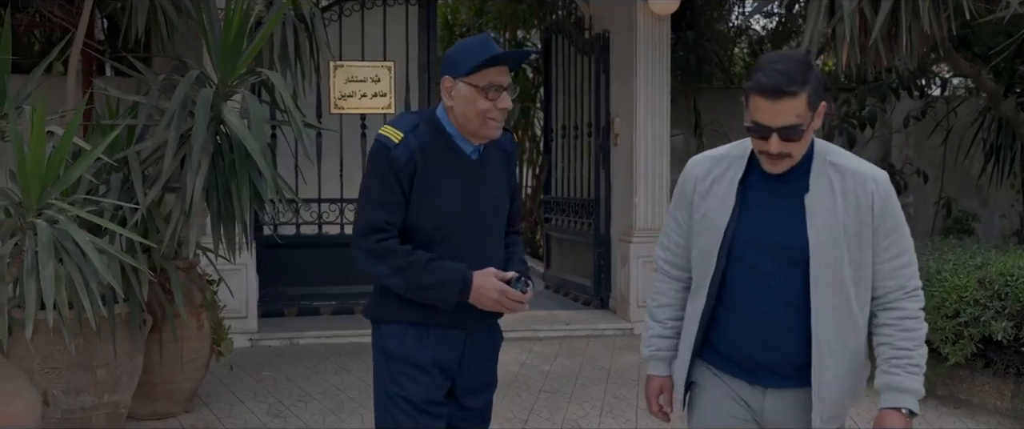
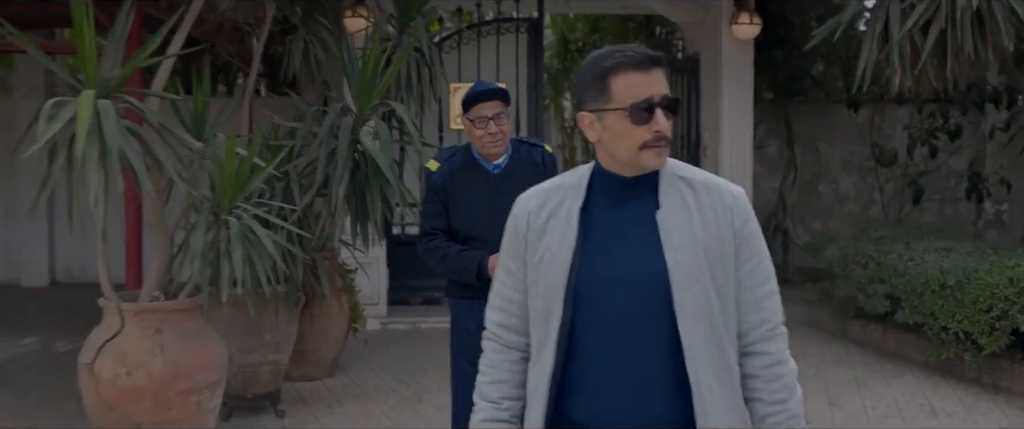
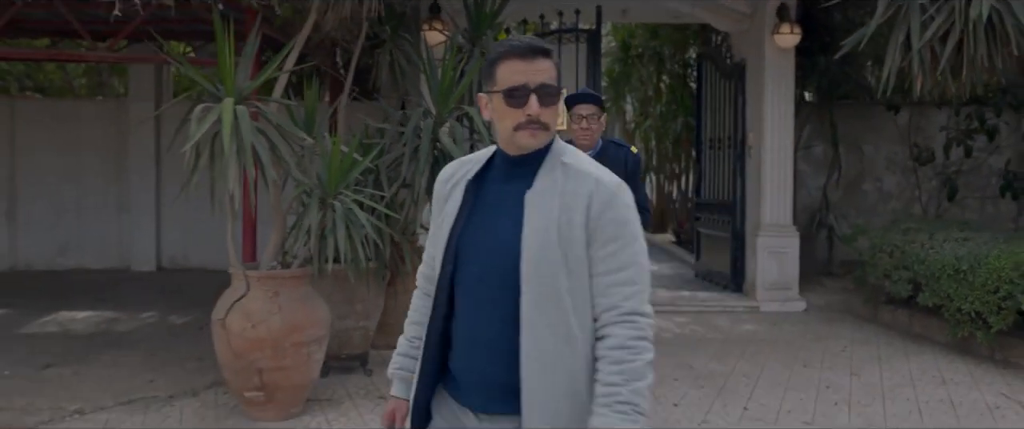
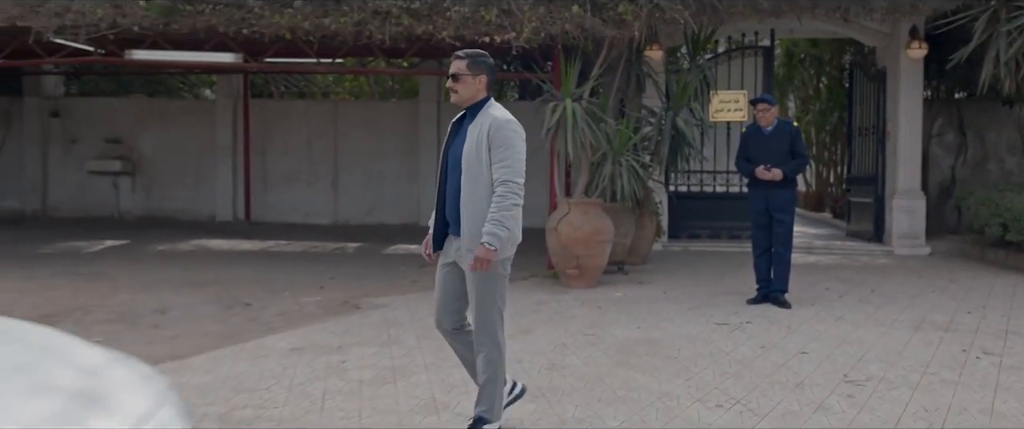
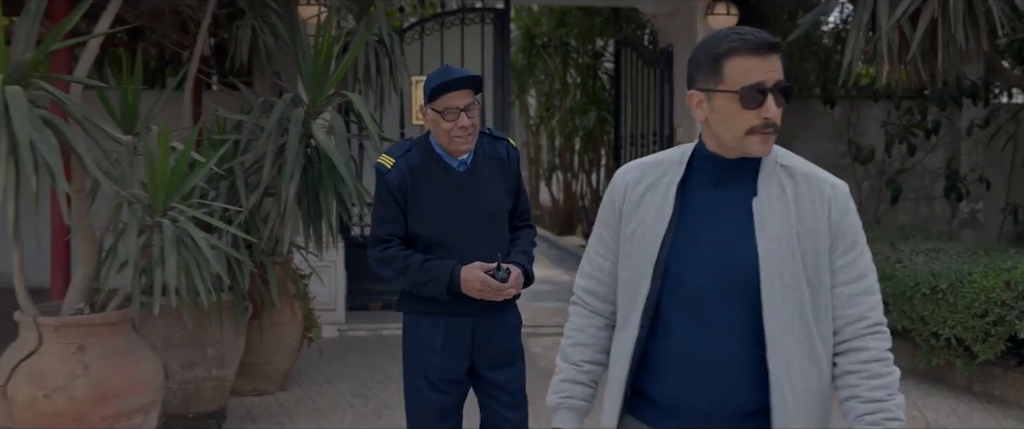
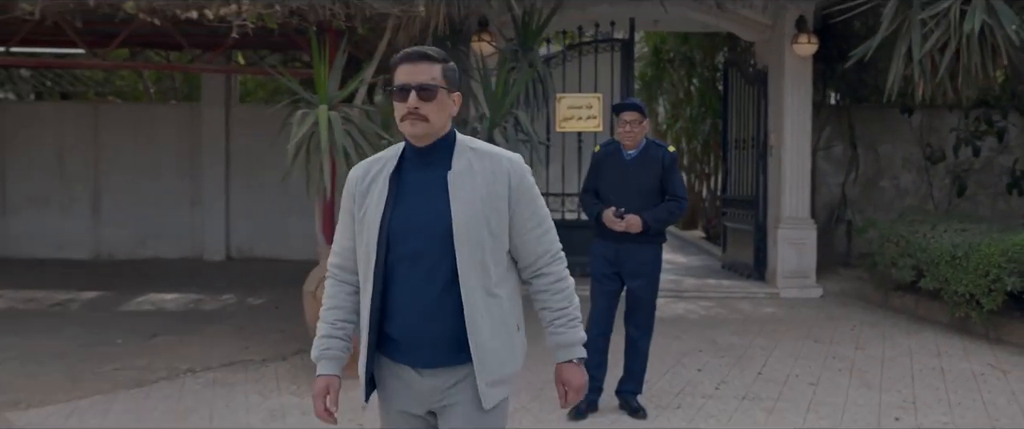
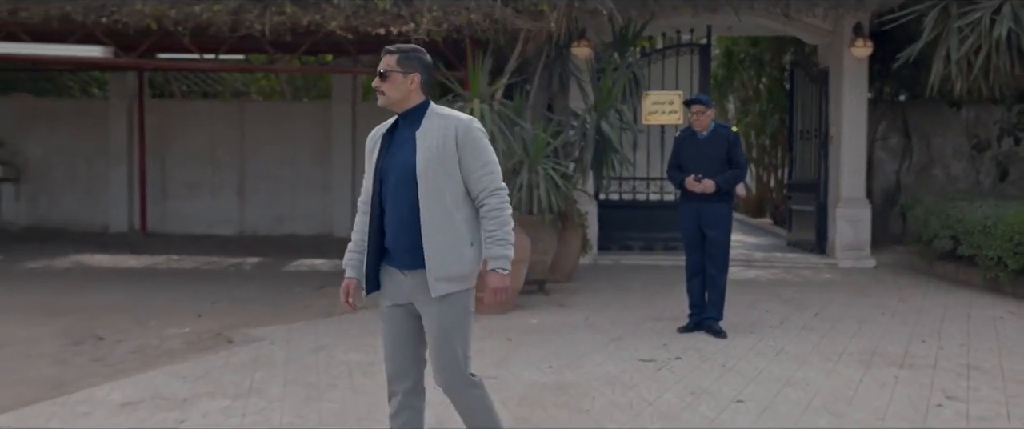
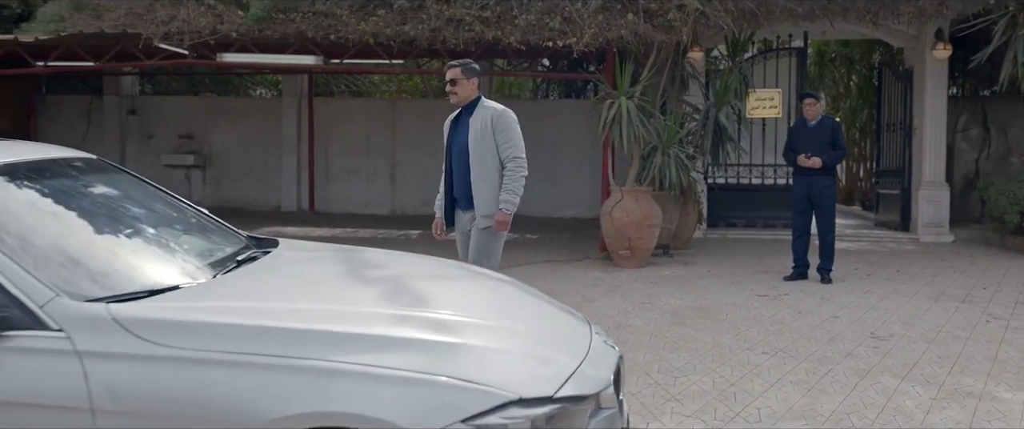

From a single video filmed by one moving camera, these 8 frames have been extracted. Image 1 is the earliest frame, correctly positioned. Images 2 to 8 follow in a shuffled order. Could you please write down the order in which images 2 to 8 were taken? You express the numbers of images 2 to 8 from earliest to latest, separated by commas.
5, 2, 3, 6, 7, 4, 8
